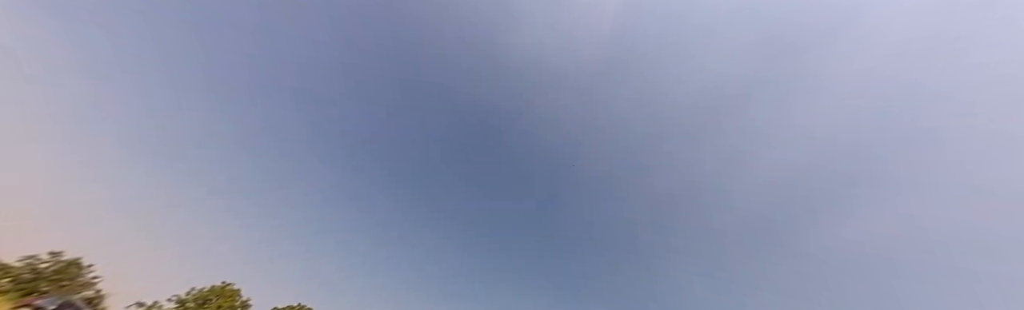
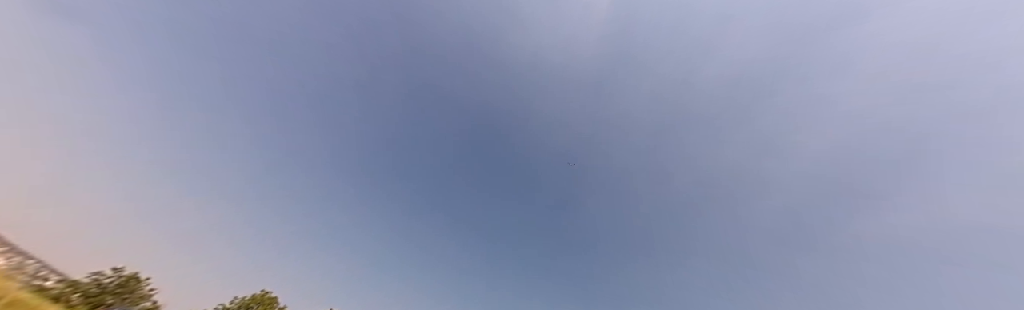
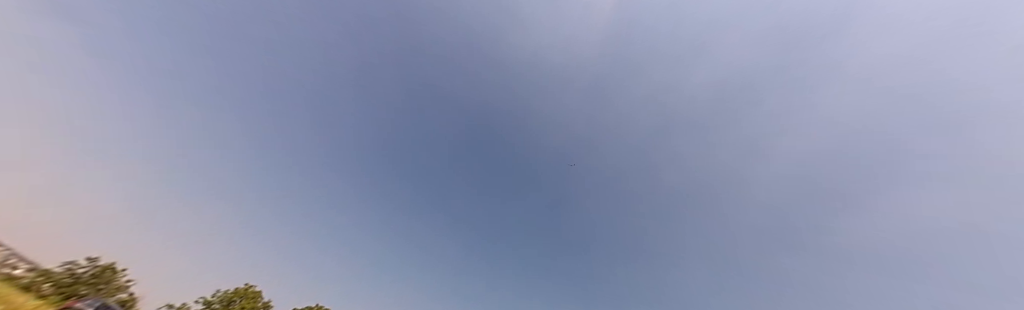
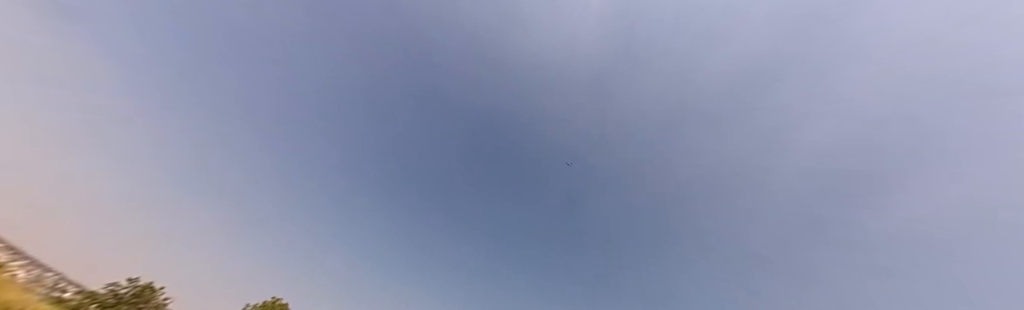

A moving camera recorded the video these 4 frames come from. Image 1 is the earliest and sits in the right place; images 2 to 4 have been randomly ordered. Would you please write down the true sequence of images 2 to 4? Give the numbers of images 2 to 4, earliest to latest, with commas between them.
3, 2, 4
